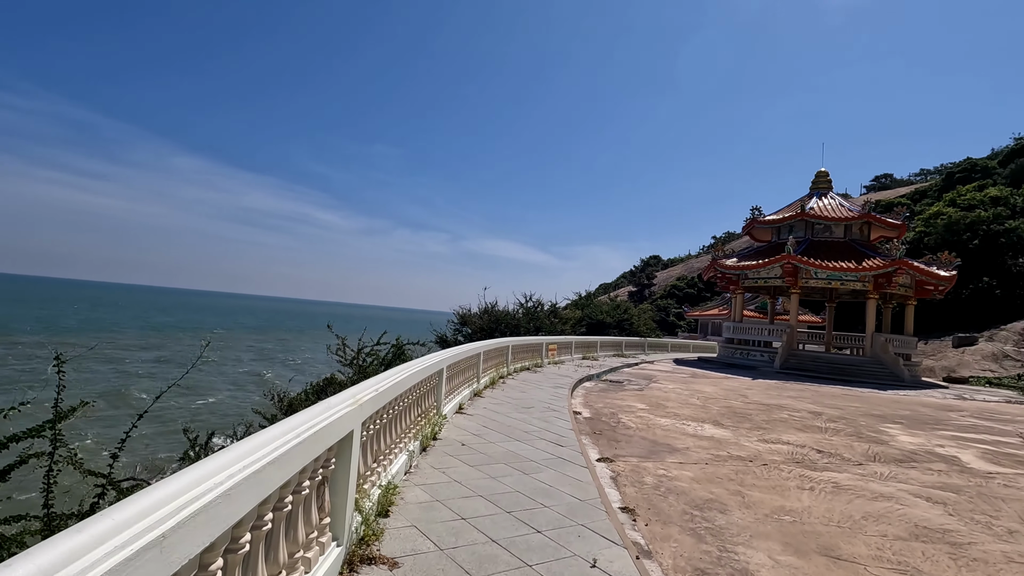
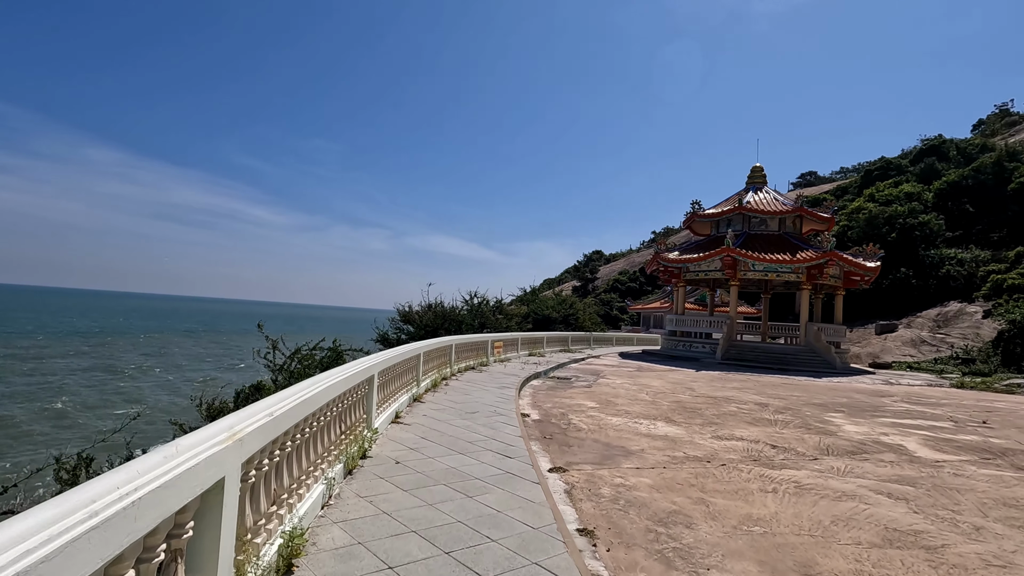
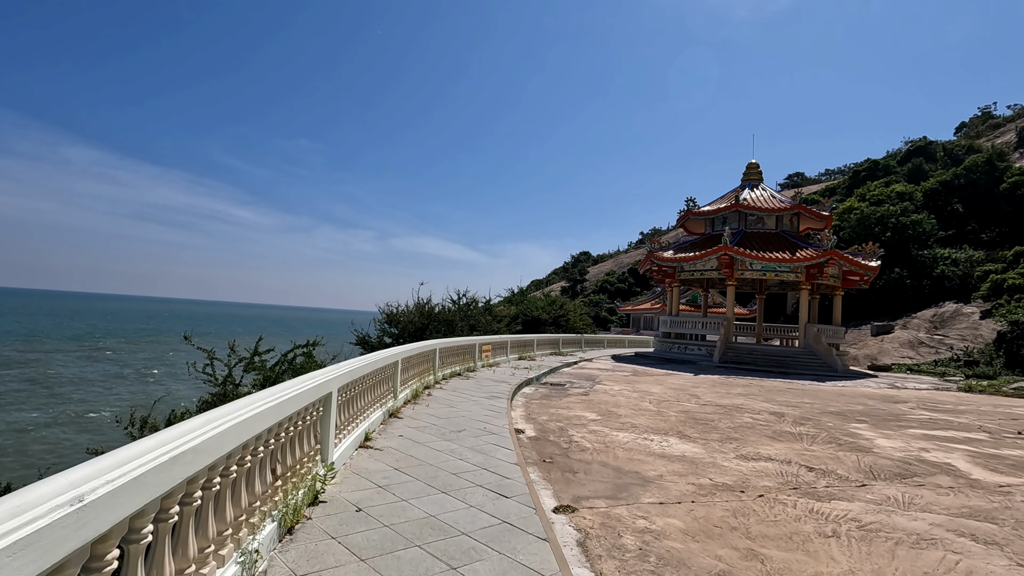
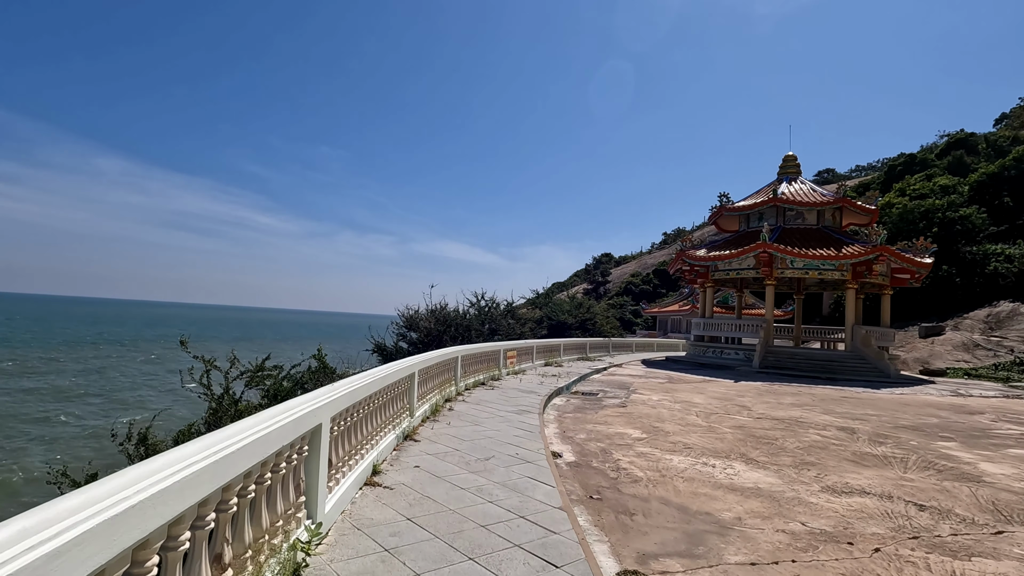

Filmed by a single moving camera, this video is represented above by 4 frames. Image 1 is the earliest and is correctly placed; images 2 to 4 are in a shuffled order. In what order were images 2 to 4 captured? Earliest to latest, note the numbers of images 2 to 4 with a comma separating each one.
2, 3, 4
